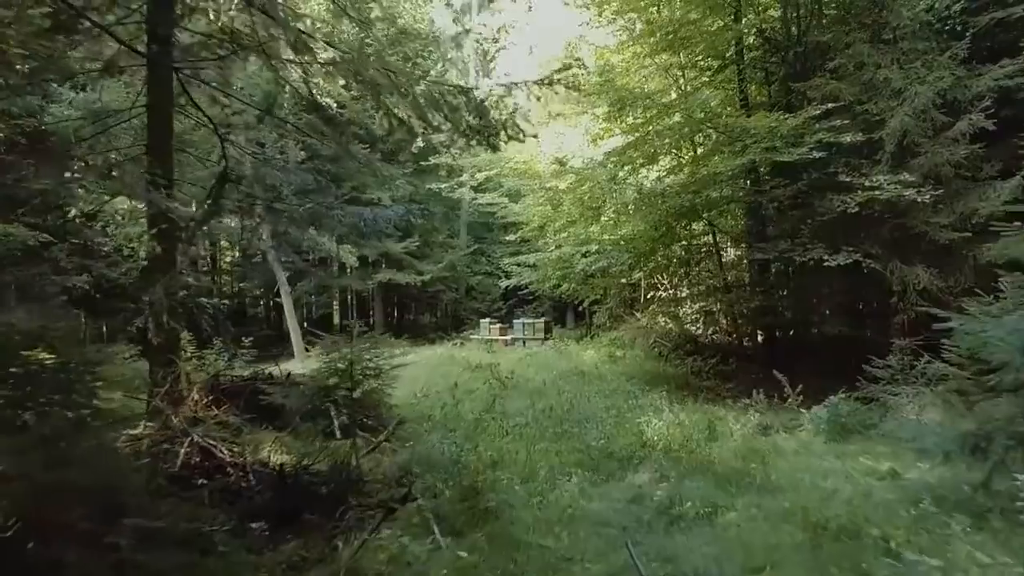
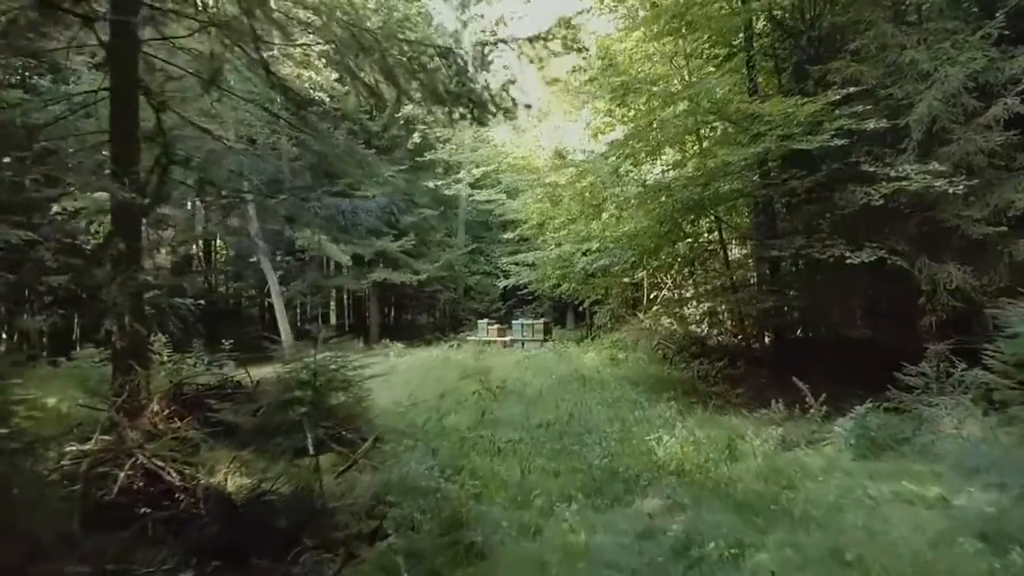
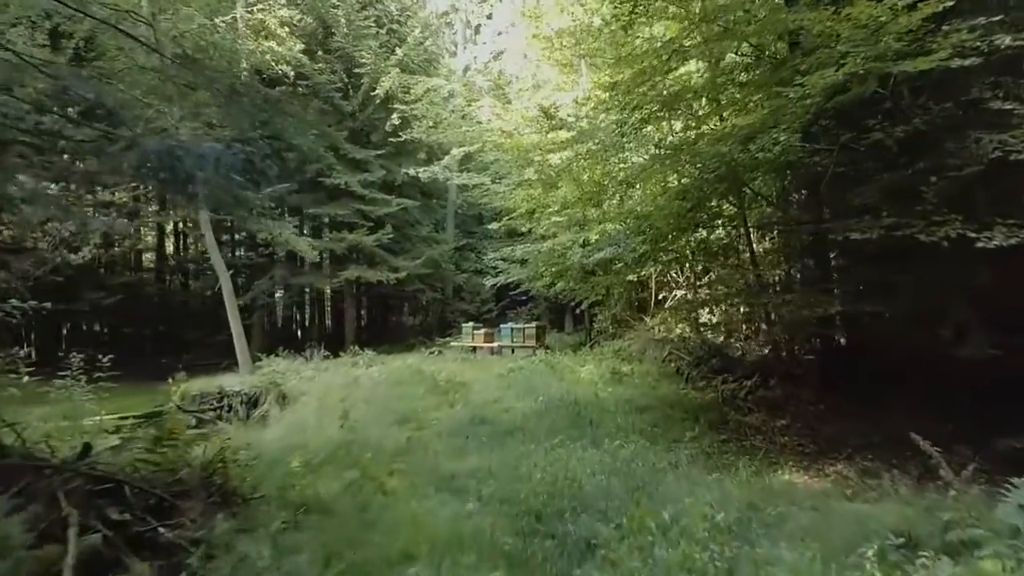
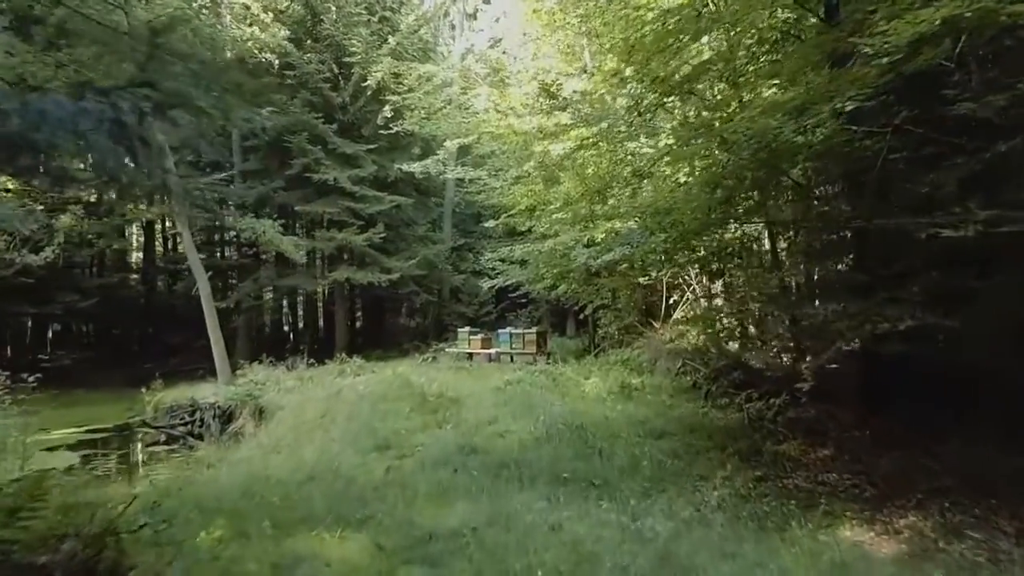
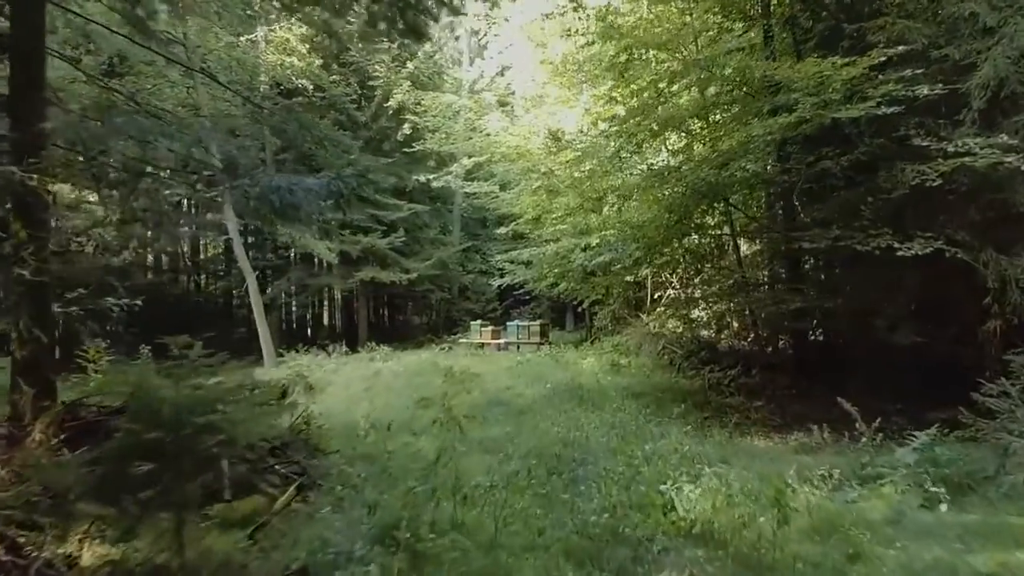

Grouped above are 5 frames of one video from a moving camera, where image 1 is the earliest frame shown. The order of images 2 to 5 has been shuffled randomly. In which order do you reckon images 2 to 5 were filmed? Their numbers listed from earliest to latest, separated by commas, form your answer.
2, 5, 3, 4
